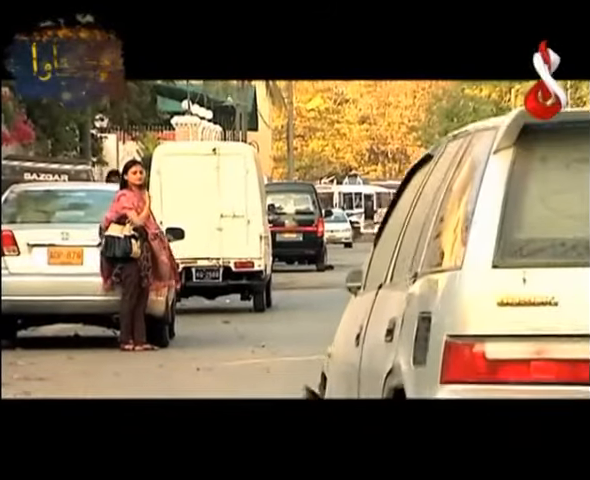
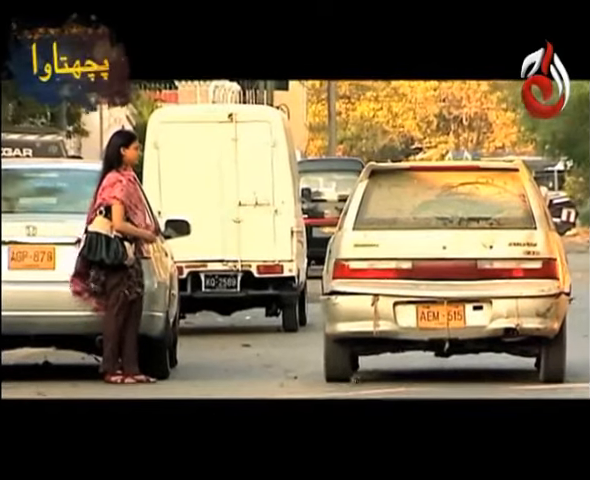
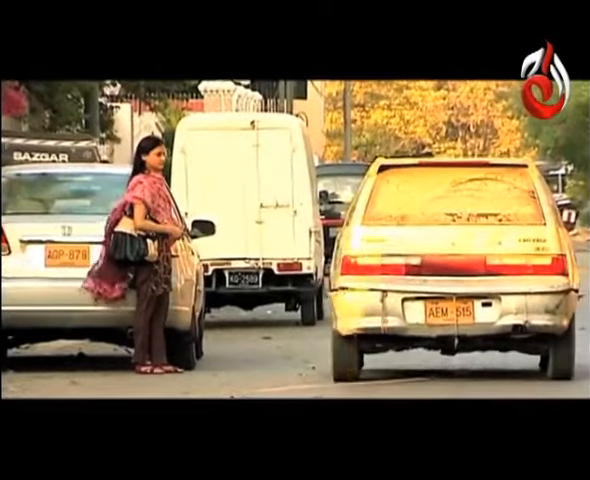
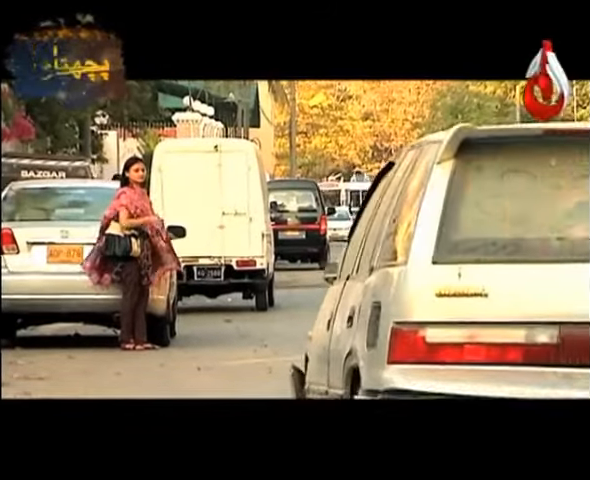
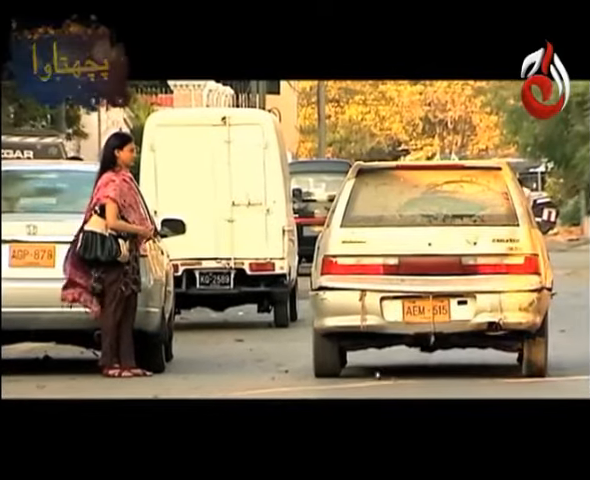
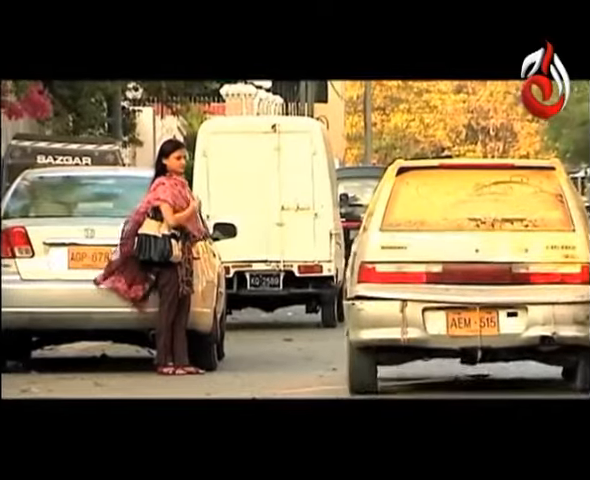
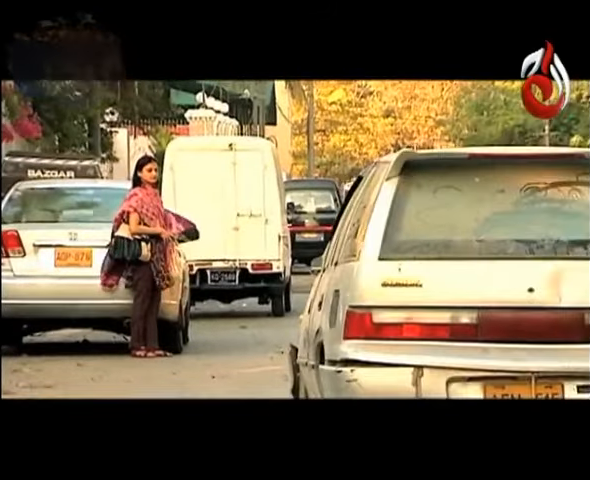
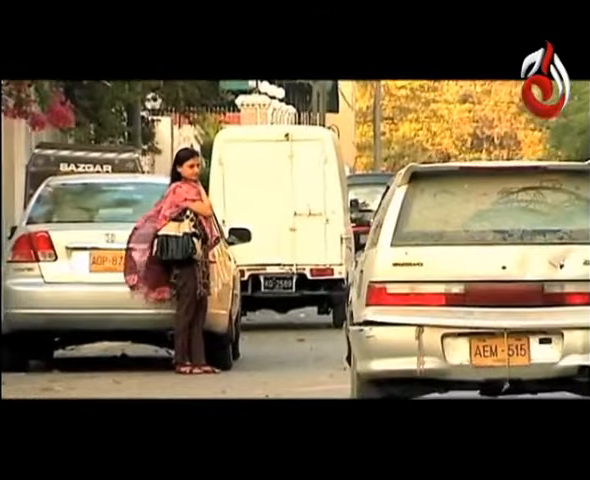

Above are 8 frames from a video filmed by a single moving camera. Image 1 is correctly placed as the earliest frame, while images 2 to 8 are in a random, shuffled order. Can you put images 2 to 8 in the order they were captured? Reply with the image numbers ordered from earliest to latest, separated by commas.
4, 7, 8, 6, 3, 5, 2
